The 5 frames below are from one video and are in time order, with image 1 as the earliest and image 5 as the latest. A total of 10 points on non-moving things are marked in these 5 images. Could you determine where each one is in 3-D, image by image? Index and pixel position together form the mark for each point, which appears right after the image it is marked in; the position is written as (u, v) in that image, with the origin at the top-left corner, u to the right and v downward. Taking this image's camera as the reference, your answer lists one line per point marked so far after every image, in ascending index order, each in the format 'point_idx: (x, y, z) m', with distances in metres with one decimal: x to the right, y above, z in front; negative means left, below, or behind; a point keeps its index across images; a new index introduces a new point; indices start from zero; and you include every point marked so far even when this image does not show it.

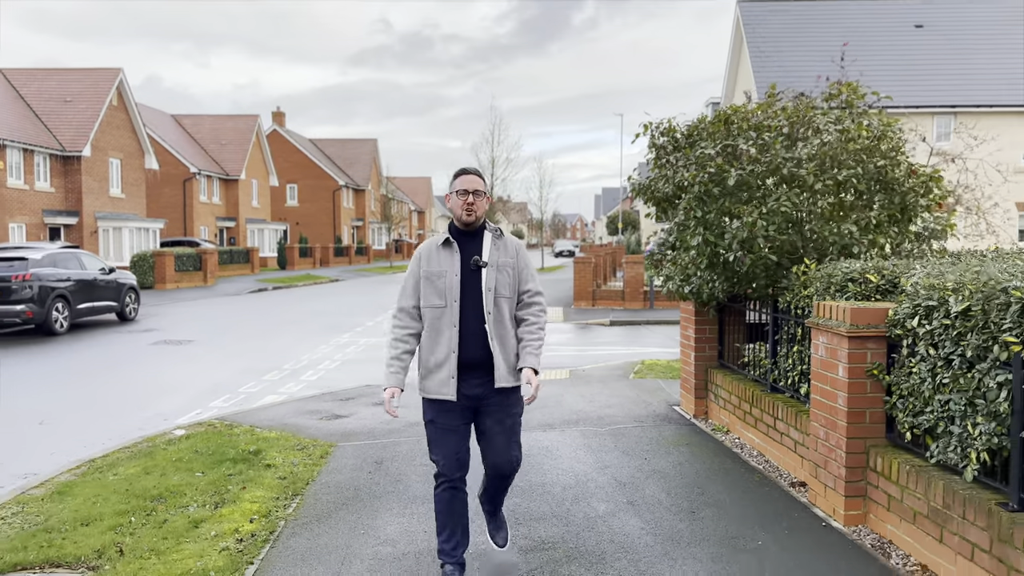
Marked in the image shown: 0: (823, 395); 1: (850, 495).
0: (+1.7, -0.6, +4.1) m
1: (+1.7, -1.0, +4.0) m
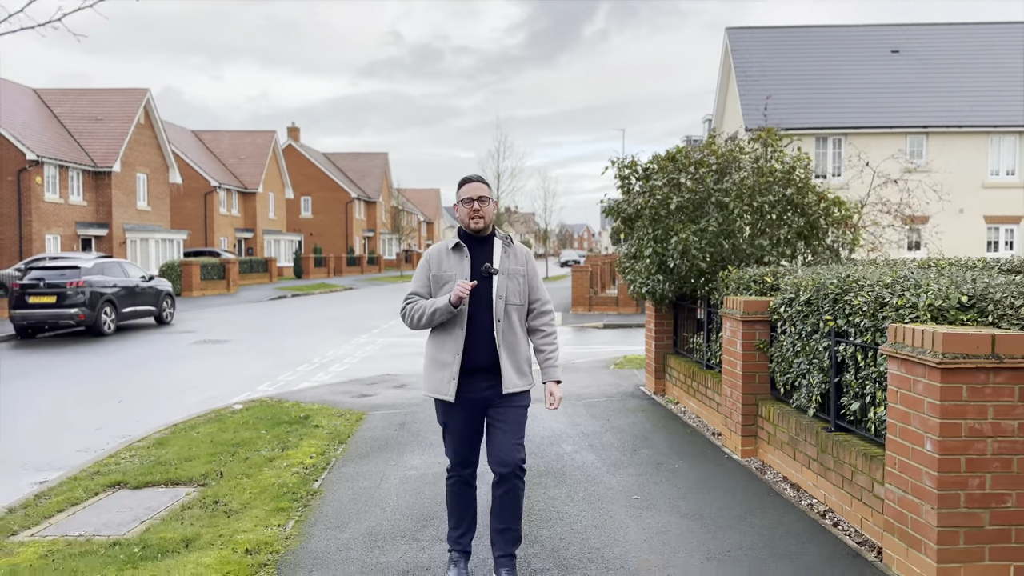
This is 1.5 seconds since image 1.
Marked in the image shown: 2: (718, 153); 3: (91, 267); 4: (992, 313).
0: (+1.6, -0.6, +5.7) m
1: (+1.6, -1.0, +5.5) m
2: (+1.9, +1.3, +7.4) m
3: (-8.7, +0.4, +16.4) m
4: (+2.2, -0.1, +3.7) m
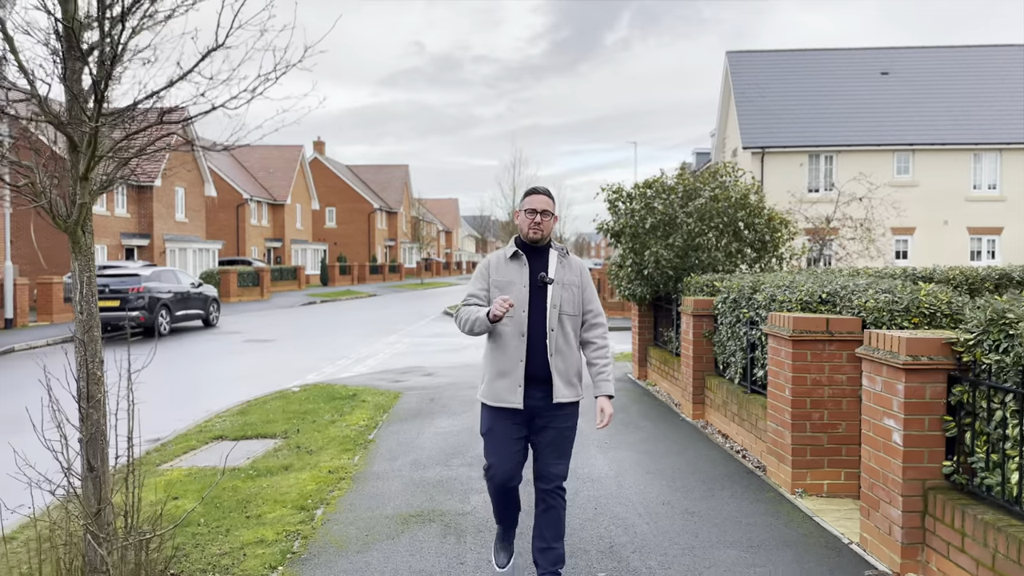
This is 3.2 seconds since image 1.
0: (+1.7, -0.6, +7.4) m
1: (+1.7, -1.0, +7.3) m
2: (+2.0, +1.2, +9.1) m
3: (-8.4, +0.3, +18.3) m
4: (+2.2, -0.1, +5.4) m
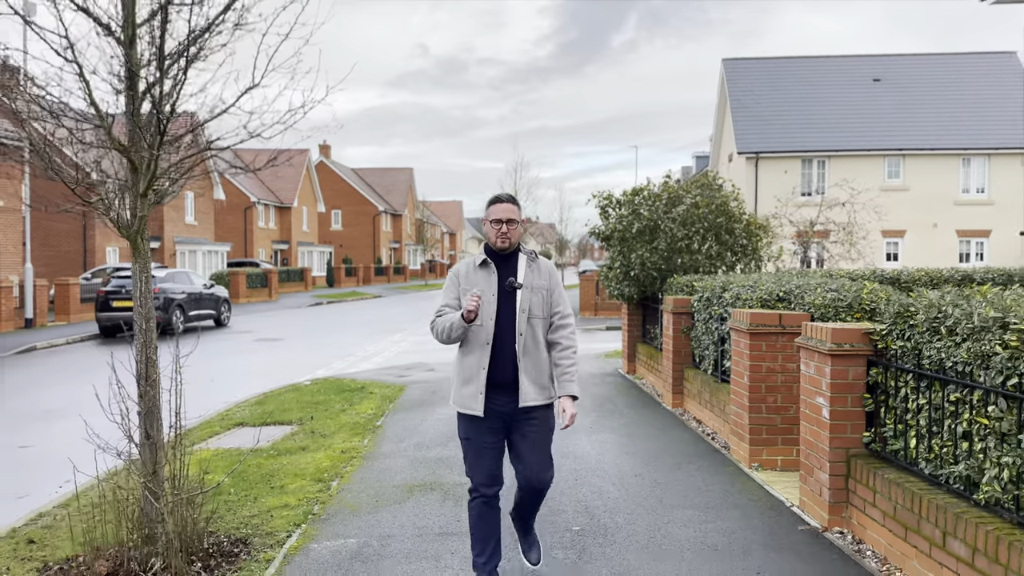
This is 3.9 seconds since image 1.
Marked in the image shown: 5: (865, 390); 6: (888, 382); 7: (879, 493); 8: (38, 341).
0: (+1.6, -0.6, +8.1) m
1: (+1.6, -1.0, +7.9) m
2: (+2.0, +1.2, +9.8) m
3: (-8.4, +0.3, +19.1) m
4: (+2.1, -0.1, +6.1) m
5: (+1.9, -0.6, +4.3) m
6: (+2.0, -0.5, +4.2) m
7: (+1.9, -1.1, +4.0) m
8: (-10.4, -1.2, +17.4) m
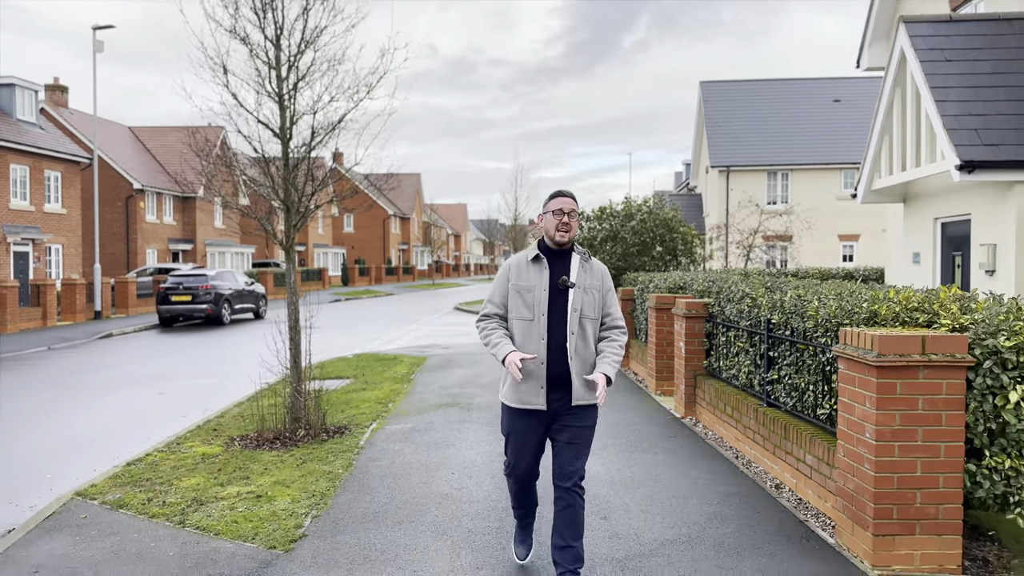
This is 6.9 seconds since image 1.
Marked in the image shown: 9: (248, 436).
0: (+1.5, -0.5, +11.3) m
1: (+1.6, -0.9, +11.1) m
2: (+1.9, +1.3, +13.0) m
3: (-8.4, +0.4, +22.3) m
4: (+2.0, 0.0, +9.2) m
5: (+1.8, -0.5, +7.5) m
6: (+1.9, -0.4, +7.3) m
7: (+1.8, -1.0, +7.2) m
8: (-10.5, -1.1, +20.7) m
9: (-2.5, -1.4, +7.5) m
